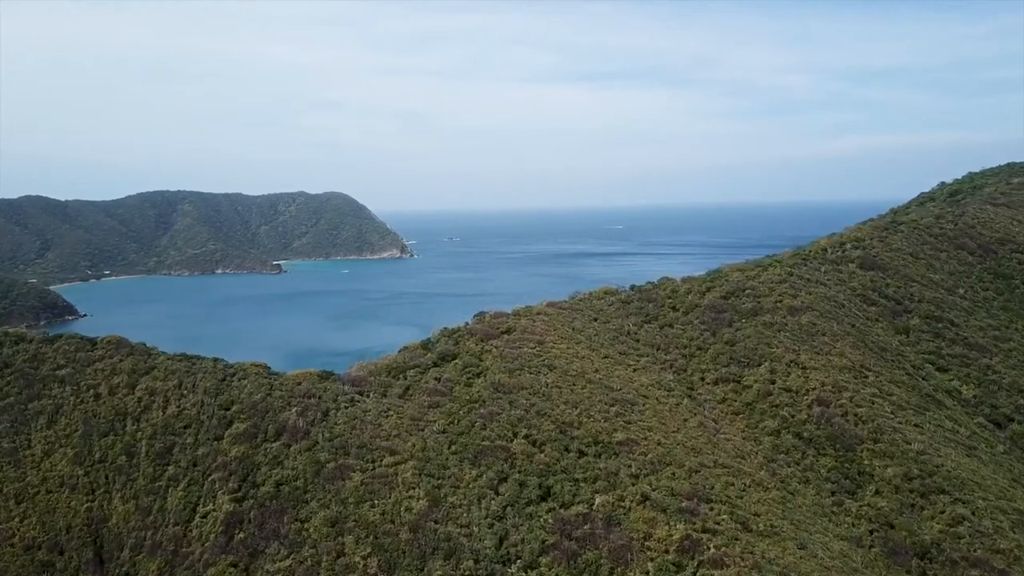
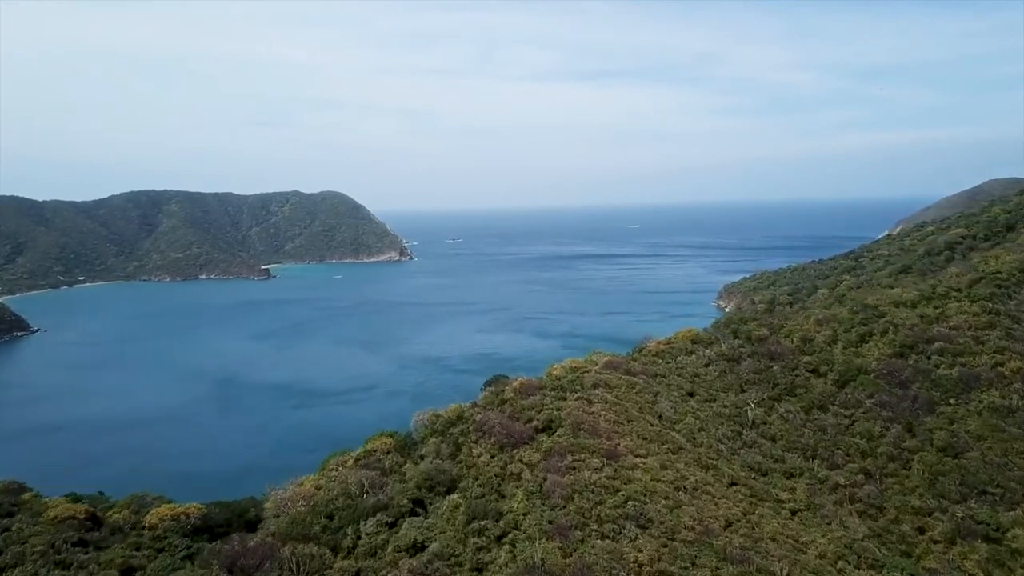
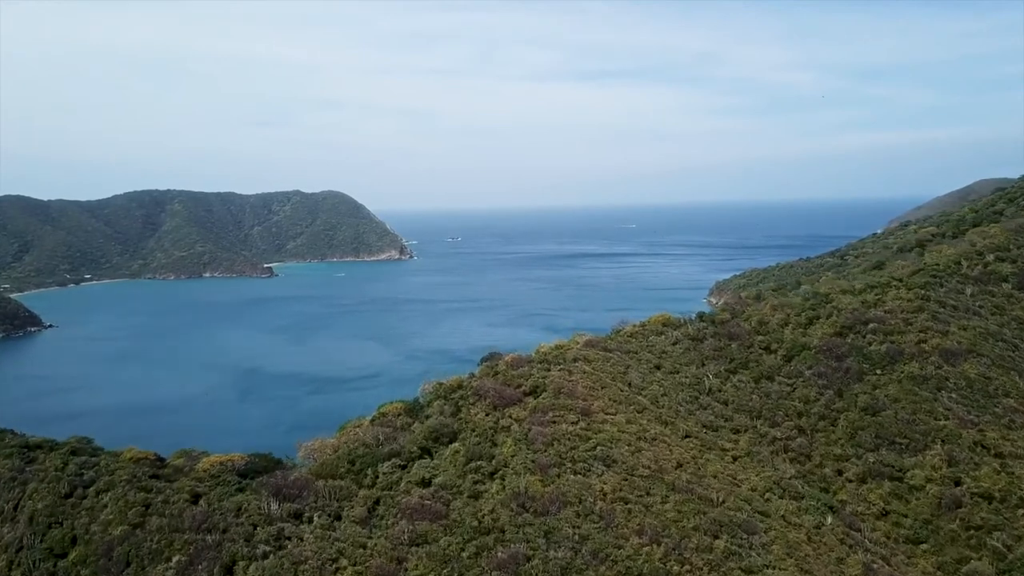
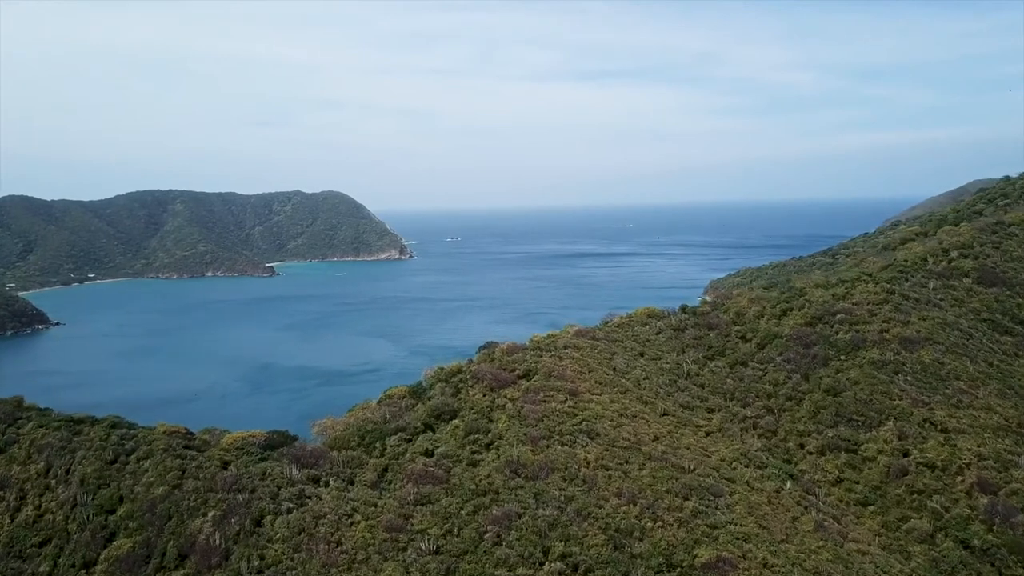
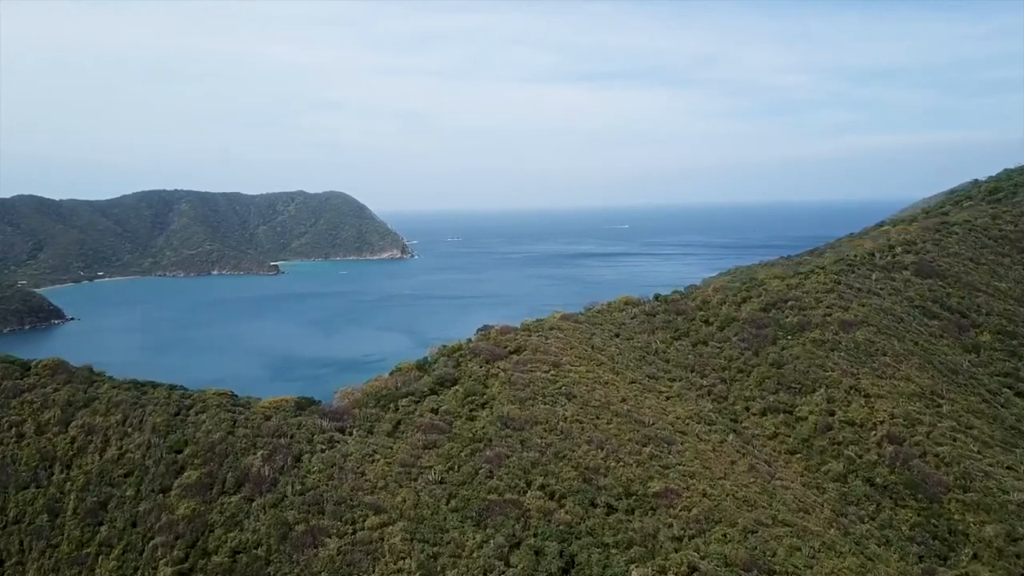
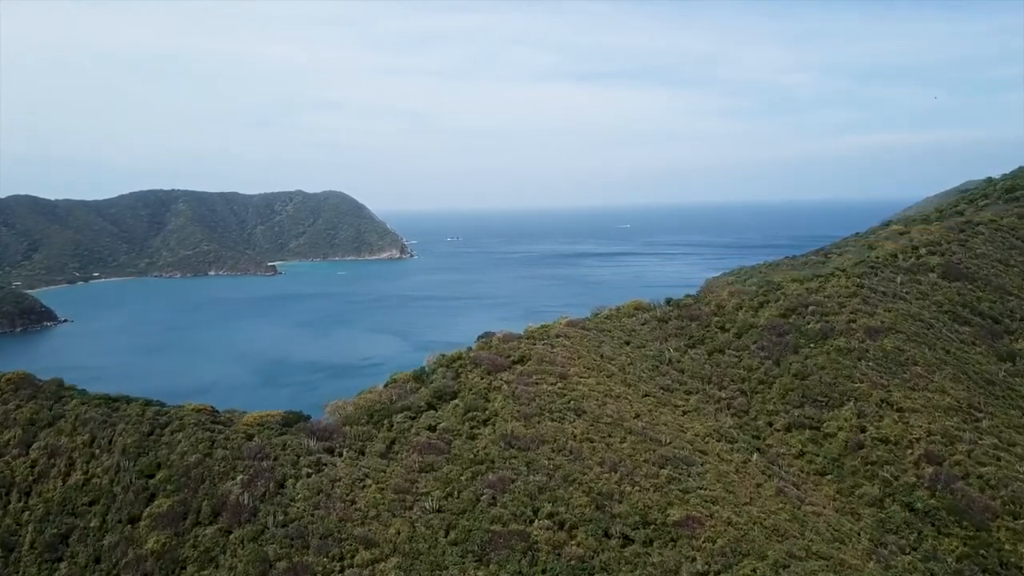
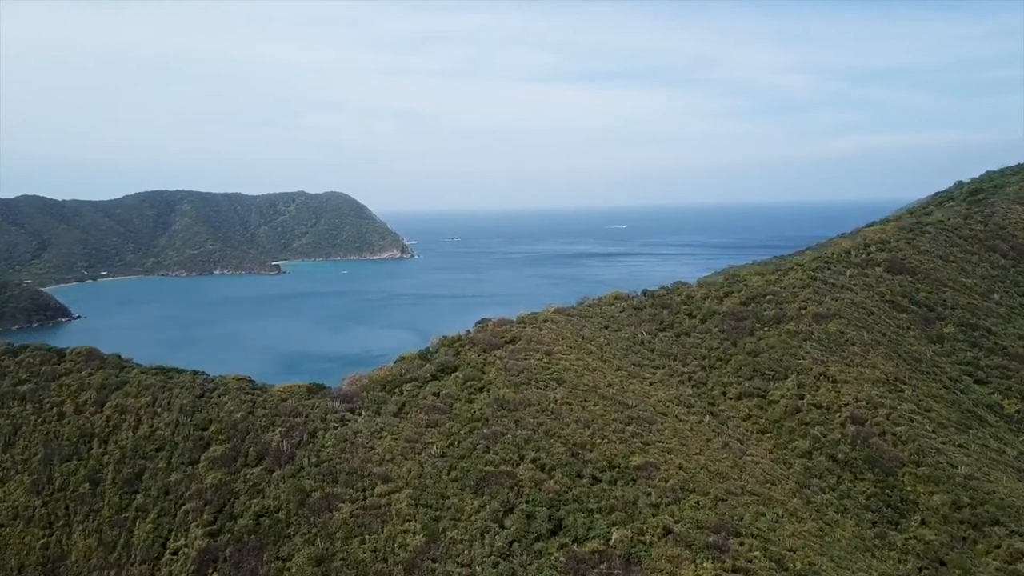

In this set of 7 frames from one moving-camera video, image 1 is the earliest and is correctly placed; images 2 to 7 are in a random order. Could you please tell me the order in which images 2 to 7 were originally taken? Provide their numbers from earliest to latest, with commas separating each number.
7, 5, 6, 4, 3, 2
